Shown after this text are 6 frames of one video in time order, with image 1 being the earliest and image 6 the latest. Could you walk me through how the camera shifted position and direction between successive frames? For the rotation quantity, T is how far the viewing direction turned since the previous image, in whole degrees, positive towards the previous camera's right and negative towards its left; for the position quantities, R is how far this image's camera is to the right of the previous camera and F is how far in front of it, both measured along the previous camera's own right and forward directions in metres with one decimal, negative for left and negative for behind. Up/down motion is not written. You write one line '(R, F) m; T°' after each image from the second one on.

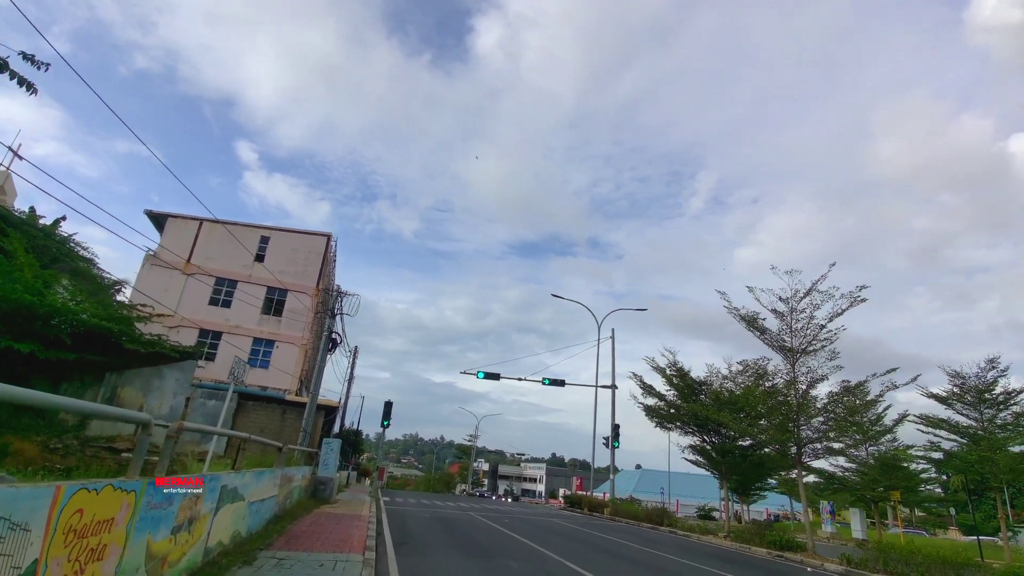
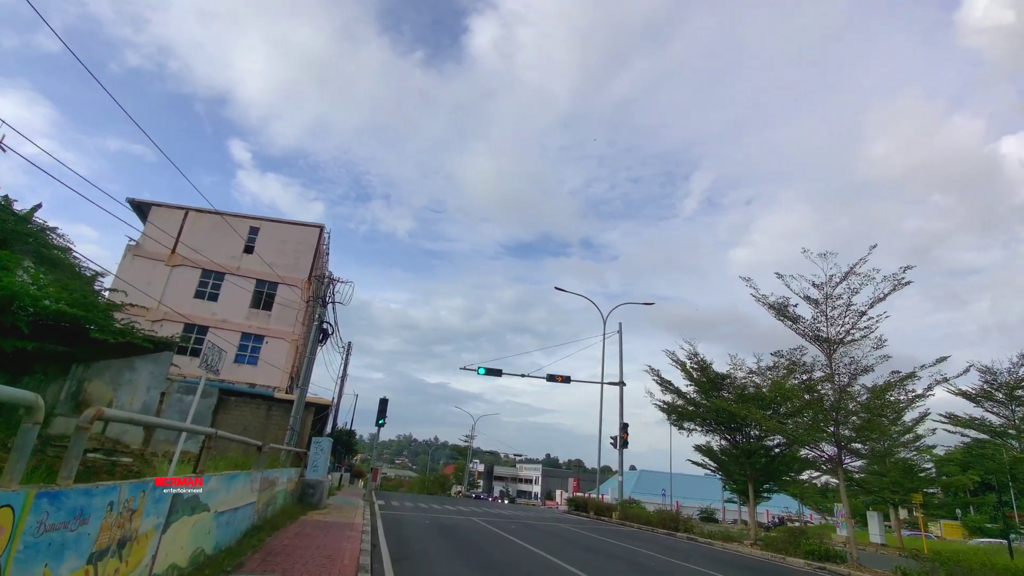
(-0.4, +1.7) m; +1°
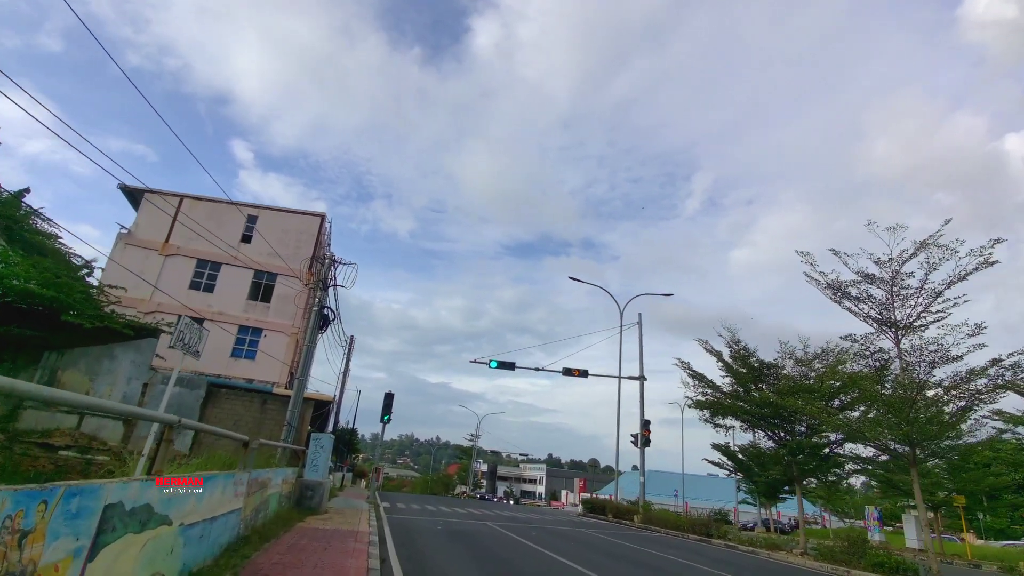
(-0.6, +1.9) m; 0°
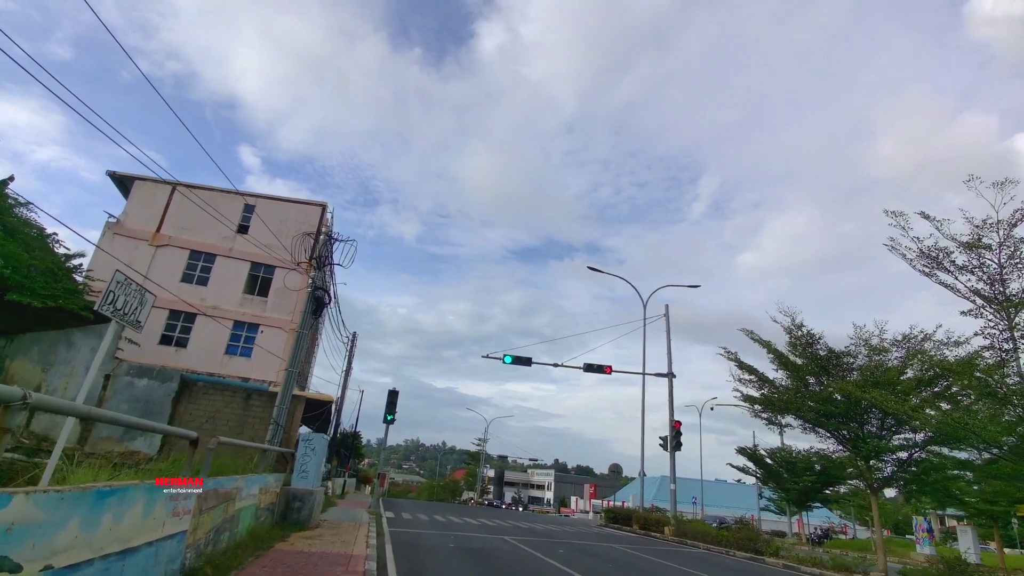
(-0.5, +2.4) m; -1°
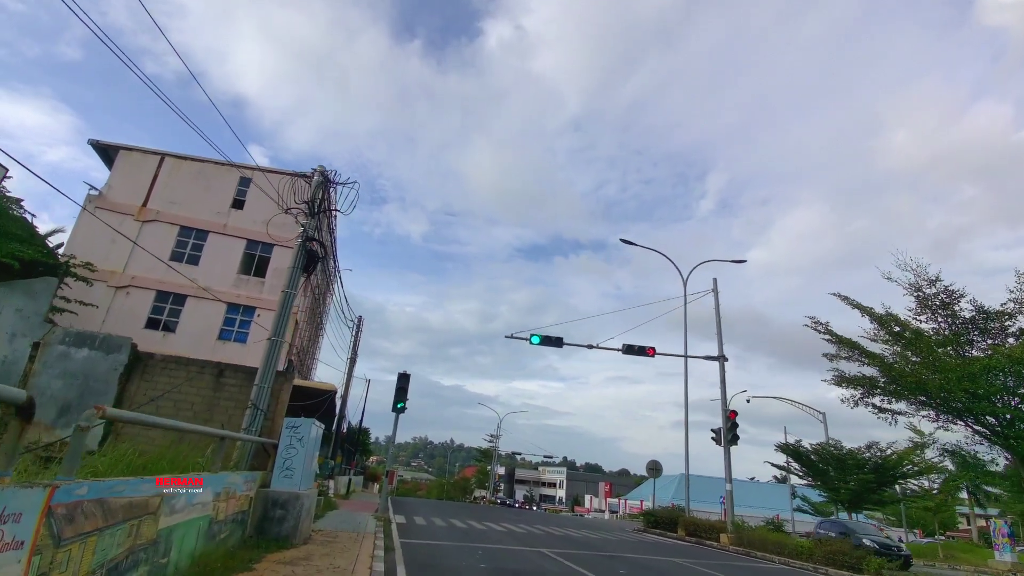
(-0.8, +3.3) m; -1°
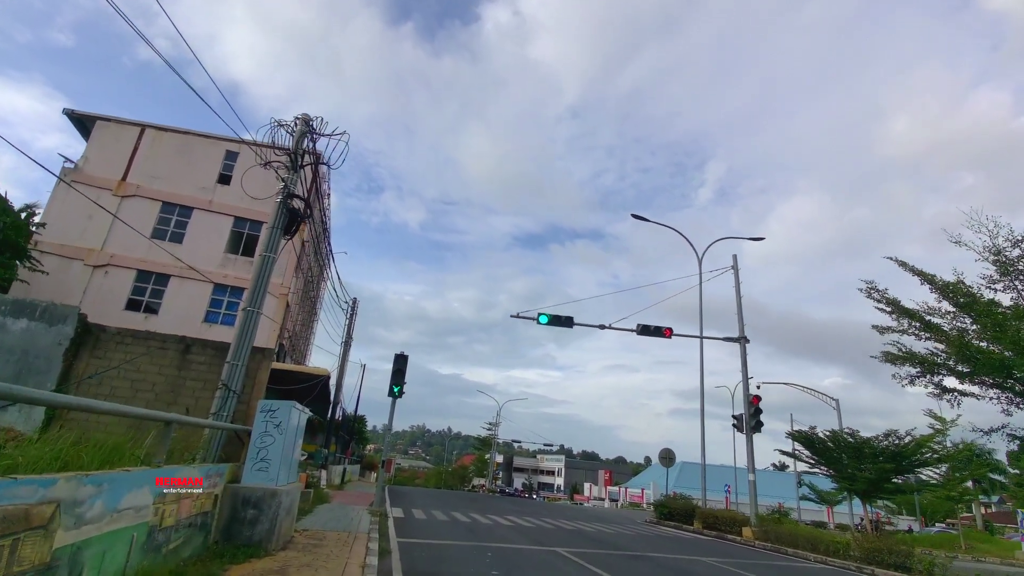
(-0.3, +1.6) m; 0°
